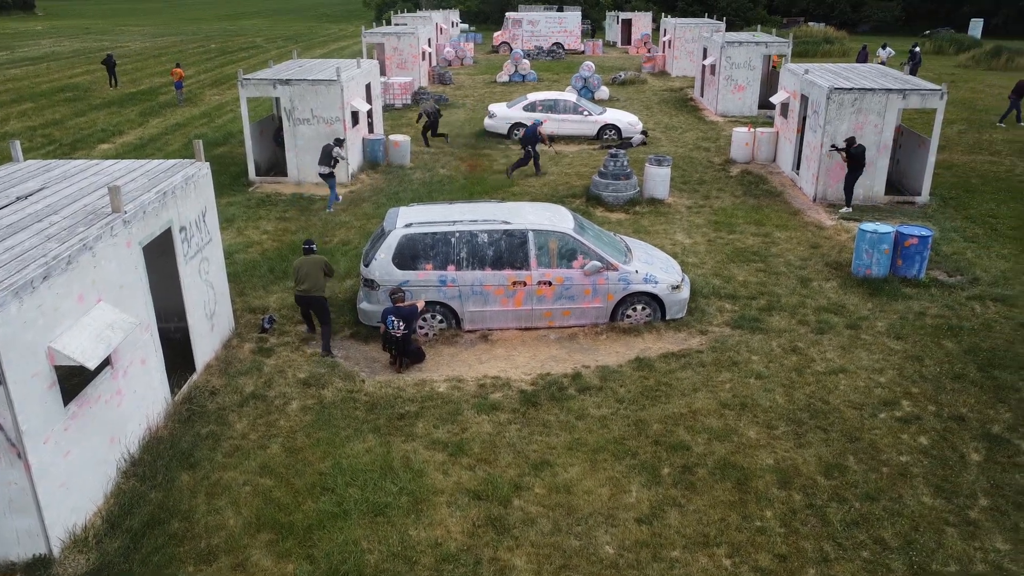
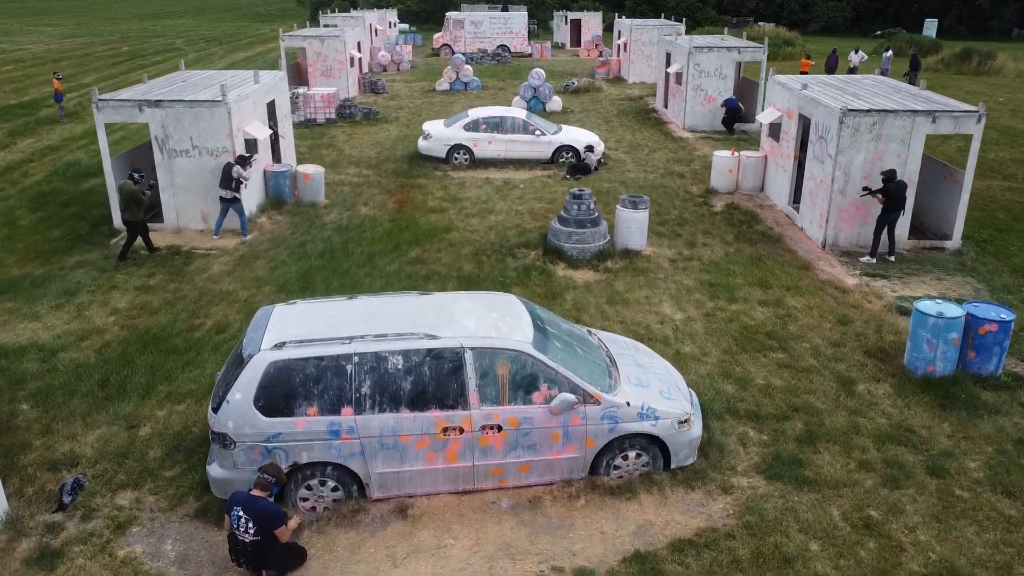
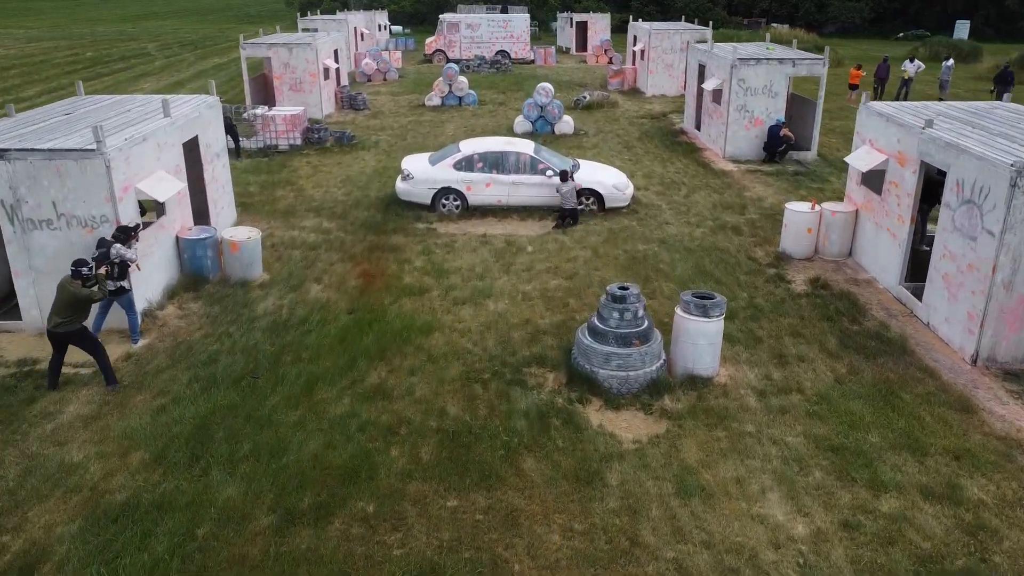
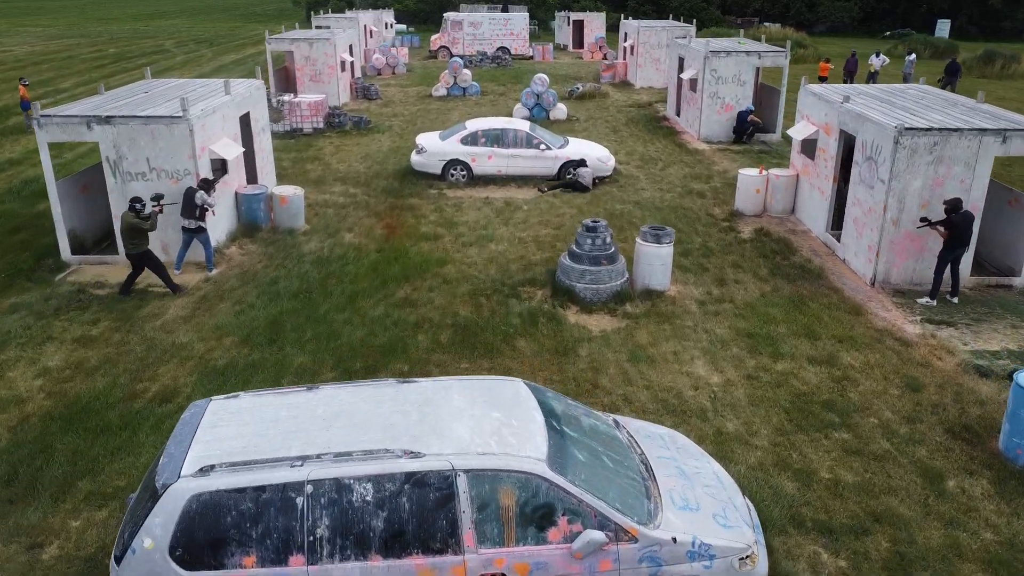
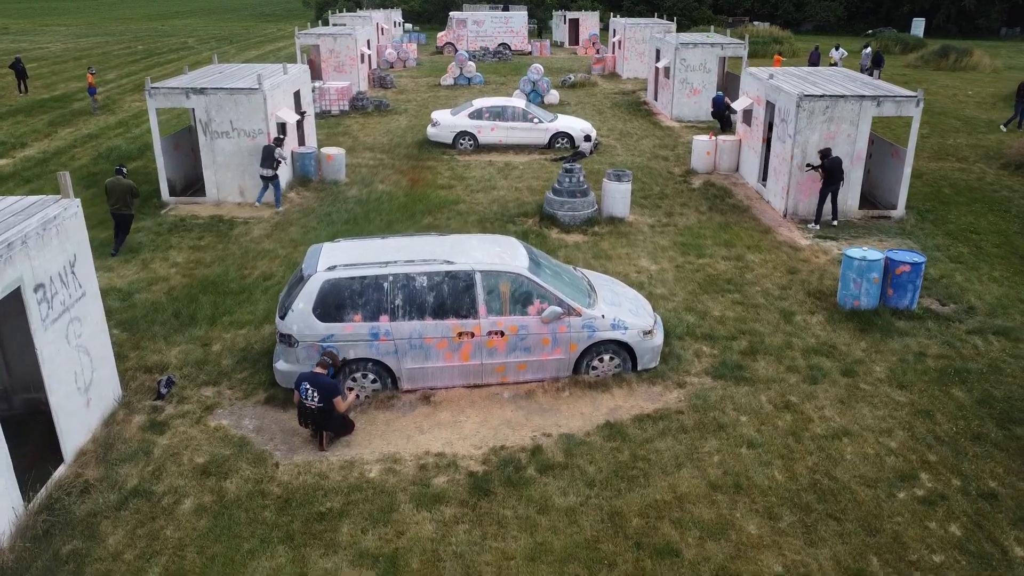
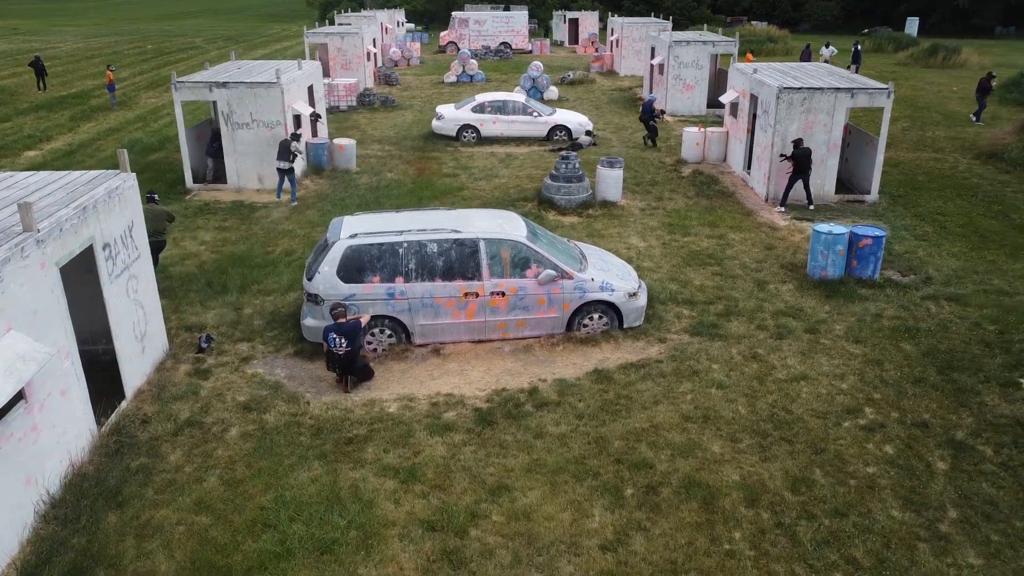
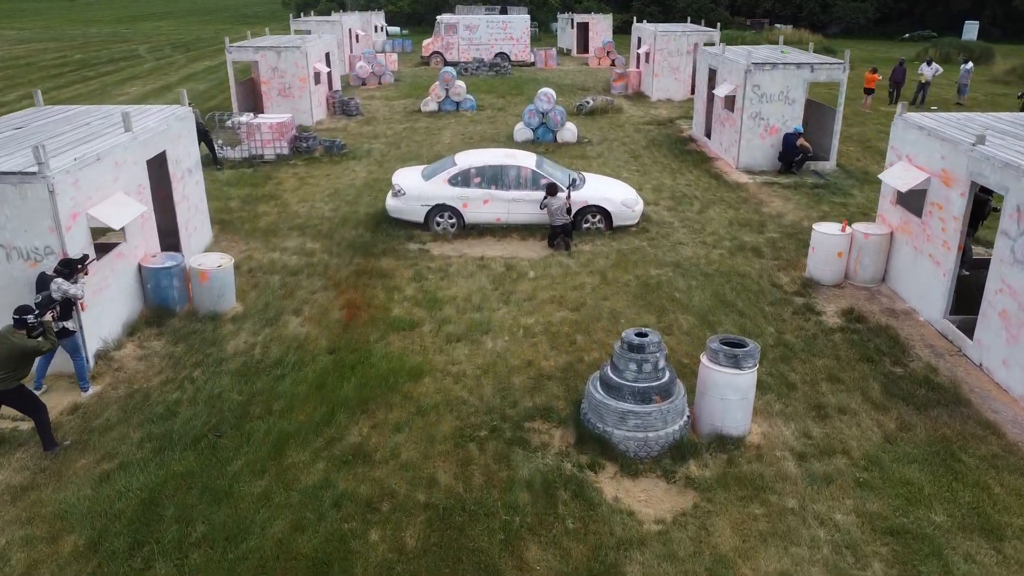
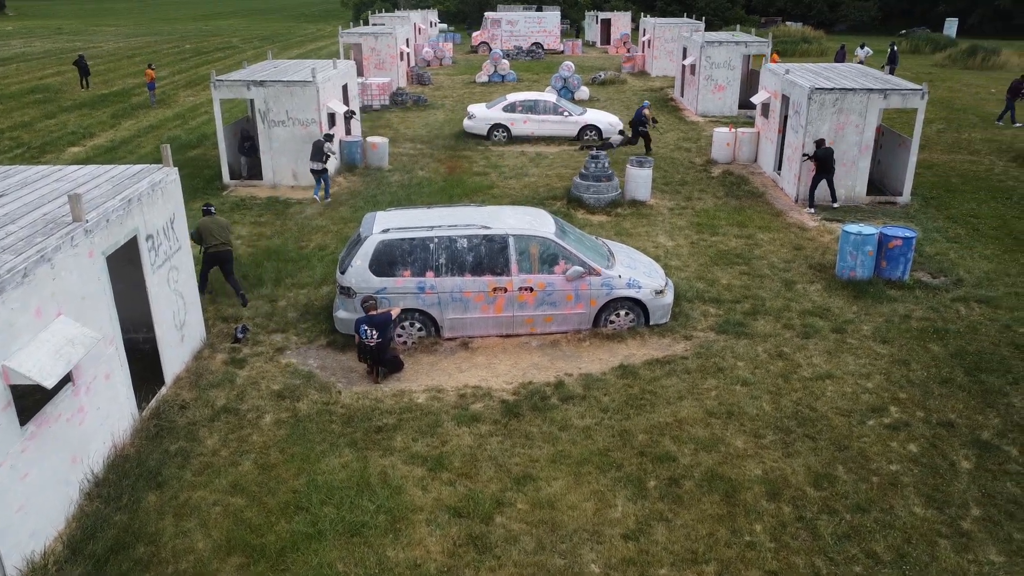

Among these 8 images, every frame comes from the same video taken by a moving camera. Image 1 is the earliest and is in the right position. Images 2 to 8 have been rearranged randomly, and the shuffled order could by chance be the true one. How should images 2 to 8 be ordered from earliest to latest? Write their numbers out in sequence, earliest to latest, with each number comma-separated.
8, 6, 5, 2, 4, 3, 7
